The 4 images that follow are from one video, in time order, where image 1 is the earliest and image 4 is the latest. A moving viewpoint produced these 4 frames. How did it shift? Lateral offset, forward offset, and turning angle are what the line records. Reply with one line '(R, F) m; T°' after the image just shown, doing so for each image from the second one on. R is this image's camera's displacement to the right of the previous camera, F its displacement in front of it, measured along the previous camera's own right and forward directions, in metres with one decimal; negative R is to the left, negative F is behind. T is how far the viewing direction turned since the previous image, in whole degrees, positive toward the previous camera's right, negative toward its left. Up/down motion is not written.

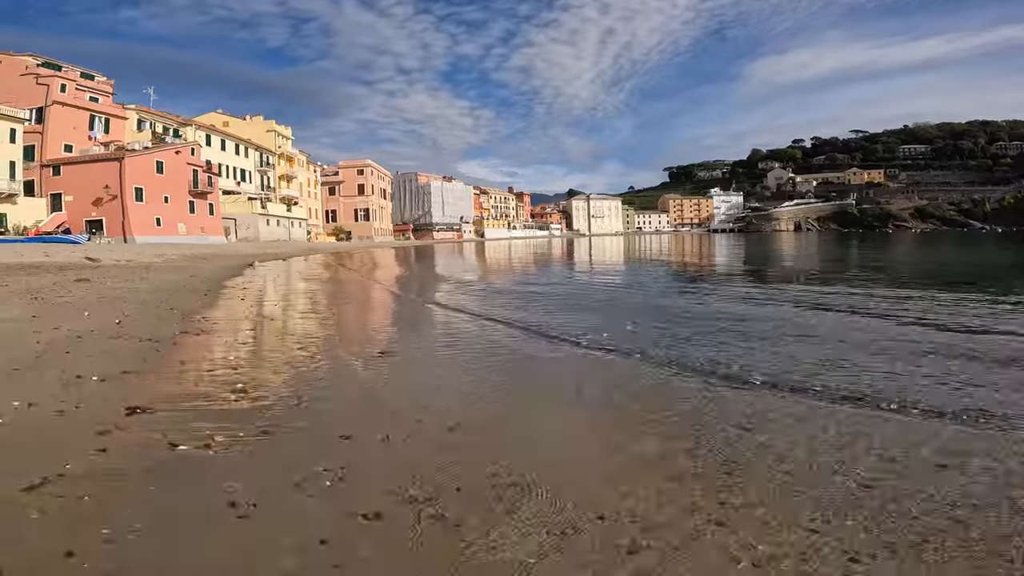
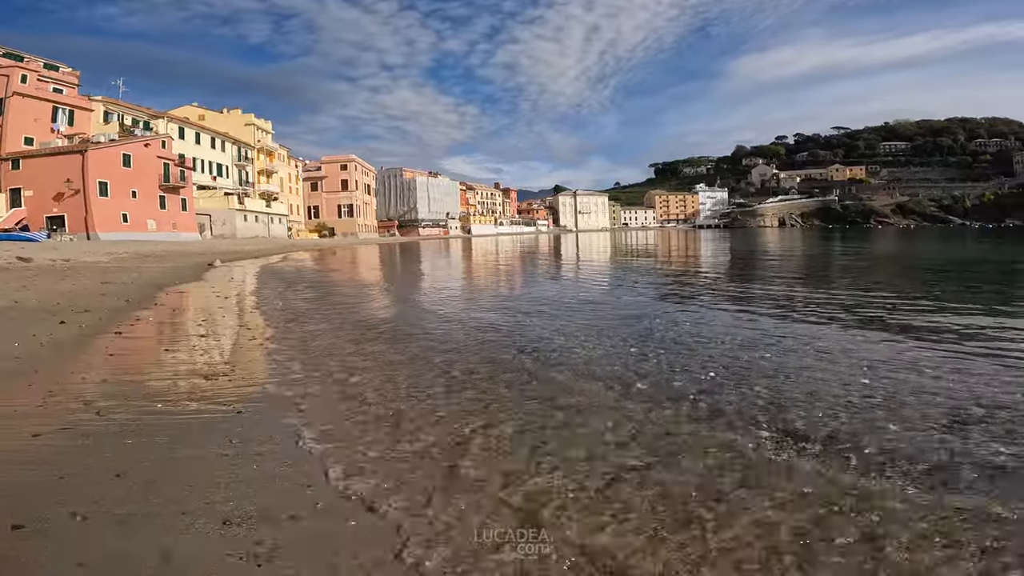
(-0.3, +1.4) m; +1°
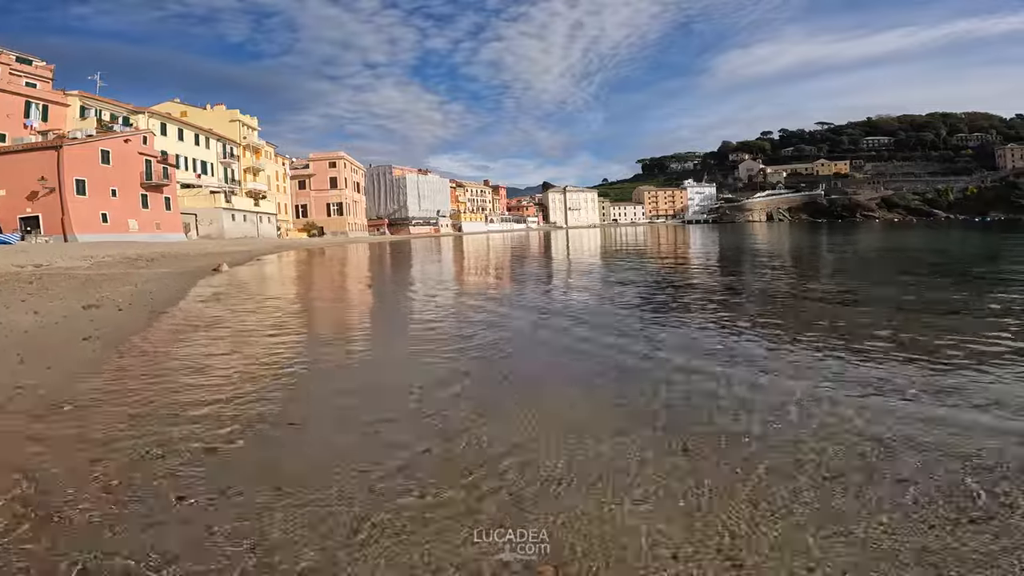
(-1.0, +1.4) m; +1°
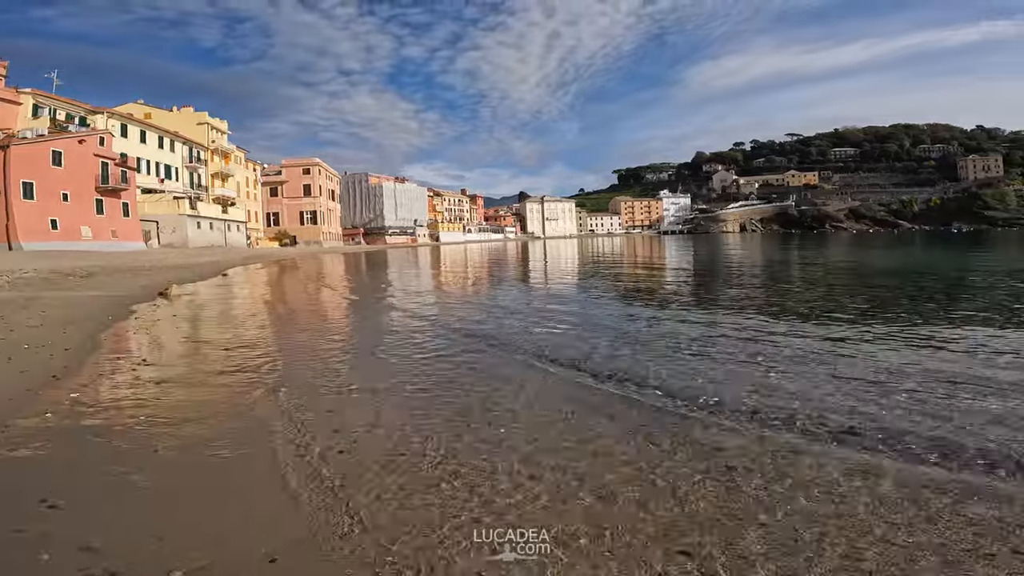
(-0.6, +1.5) m; +3°
